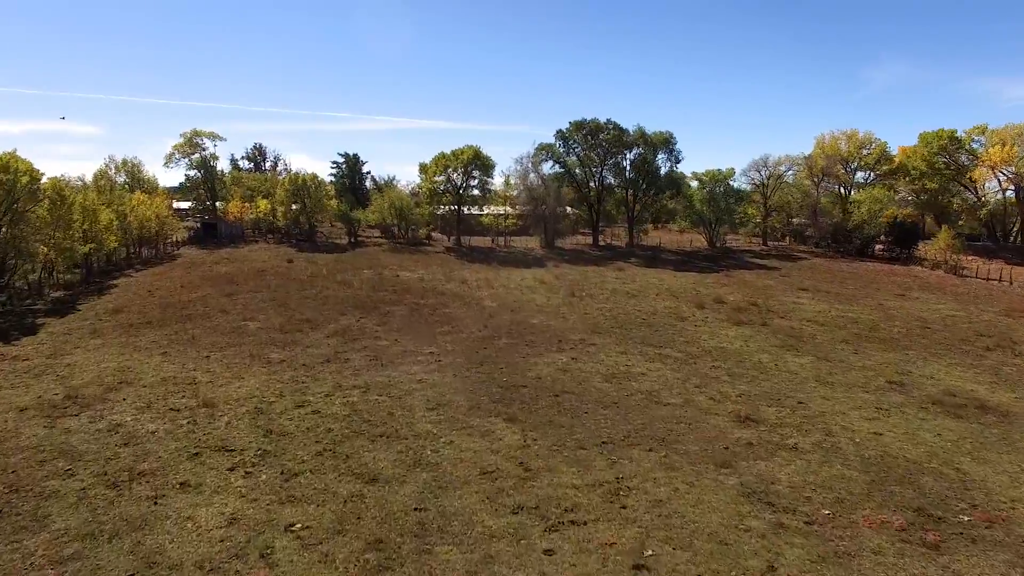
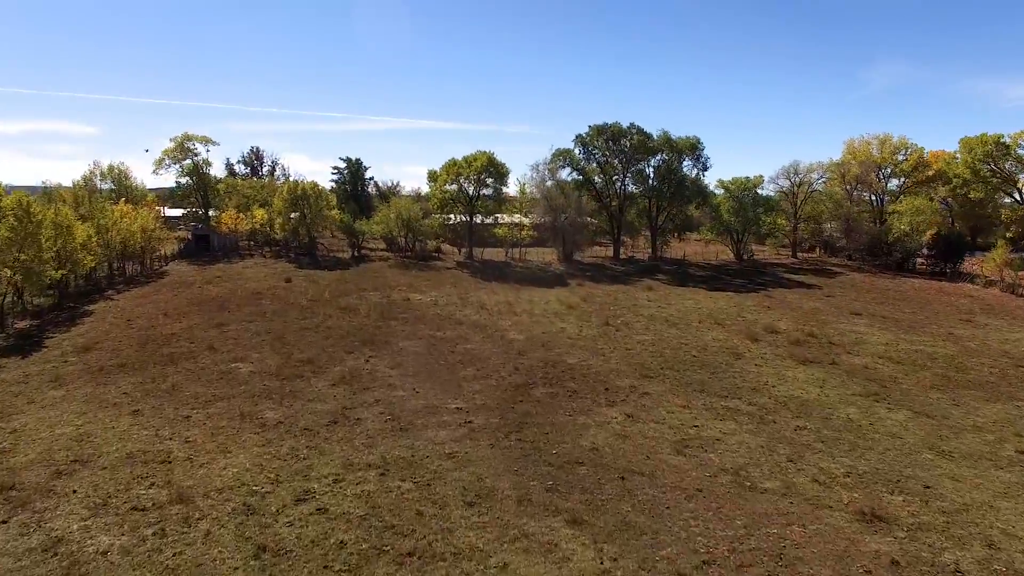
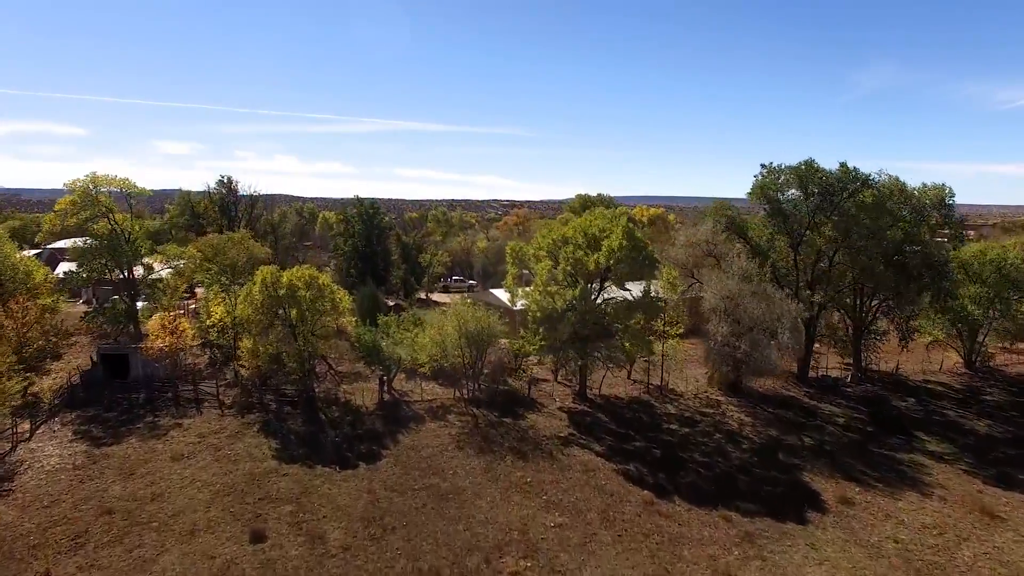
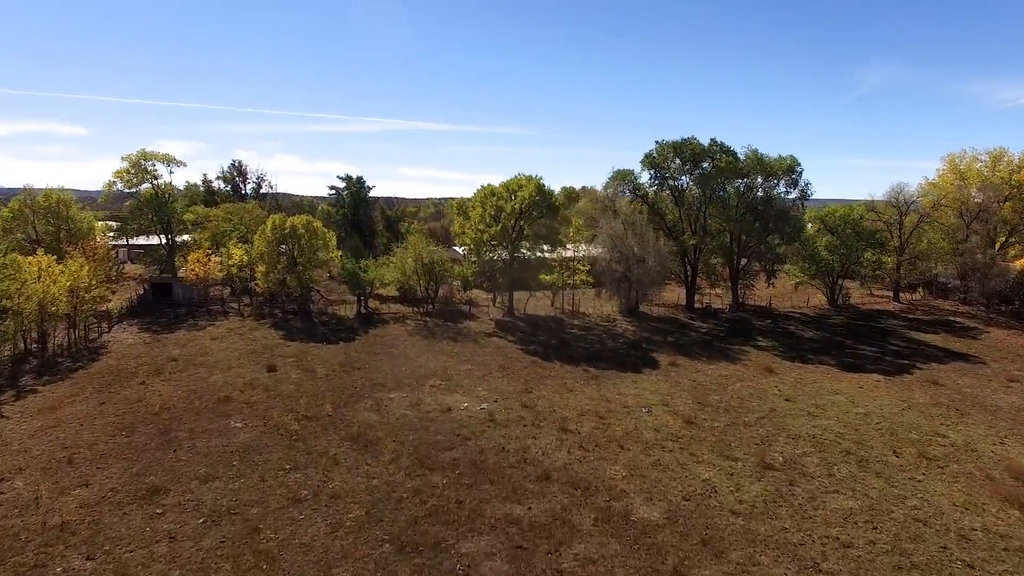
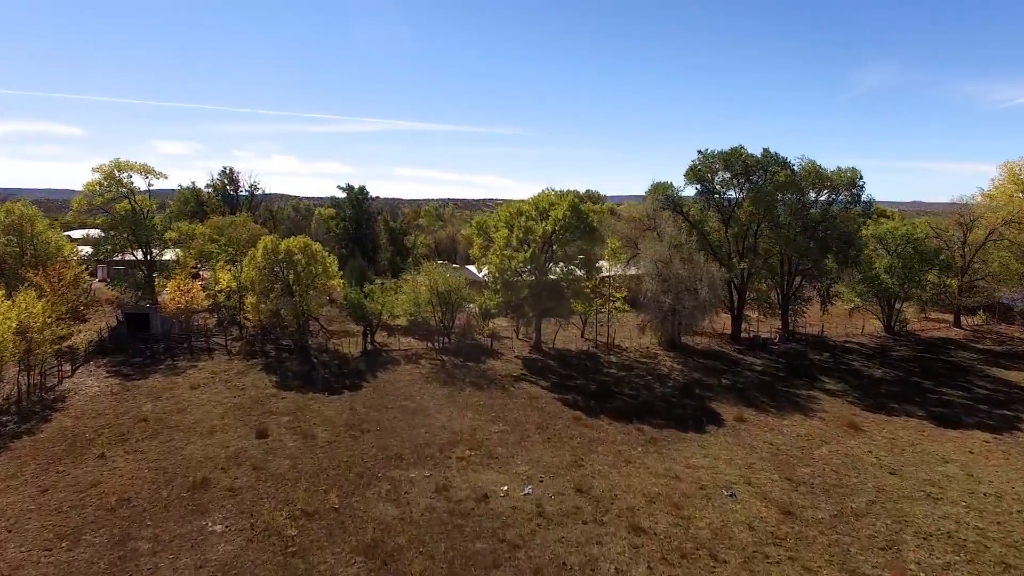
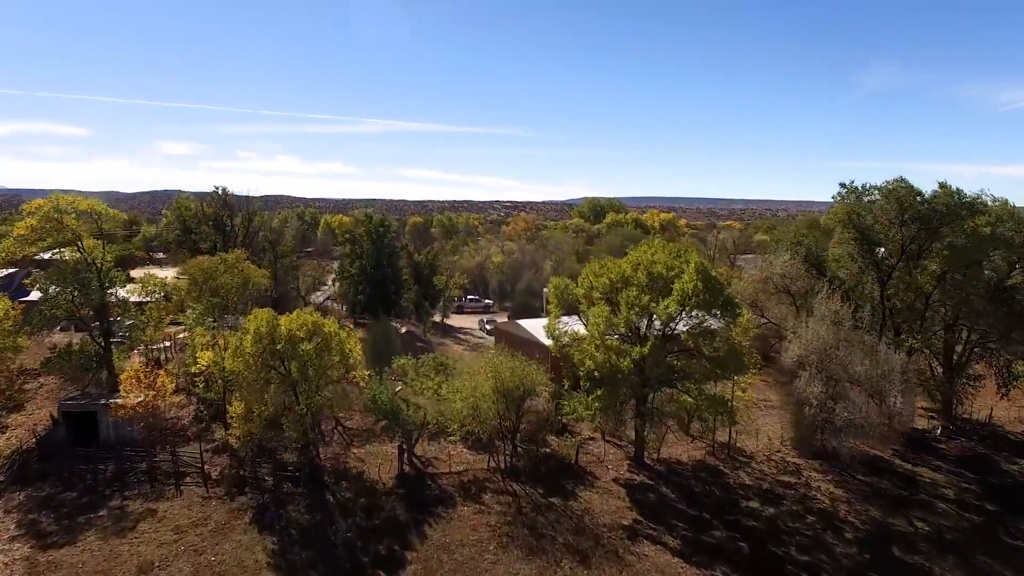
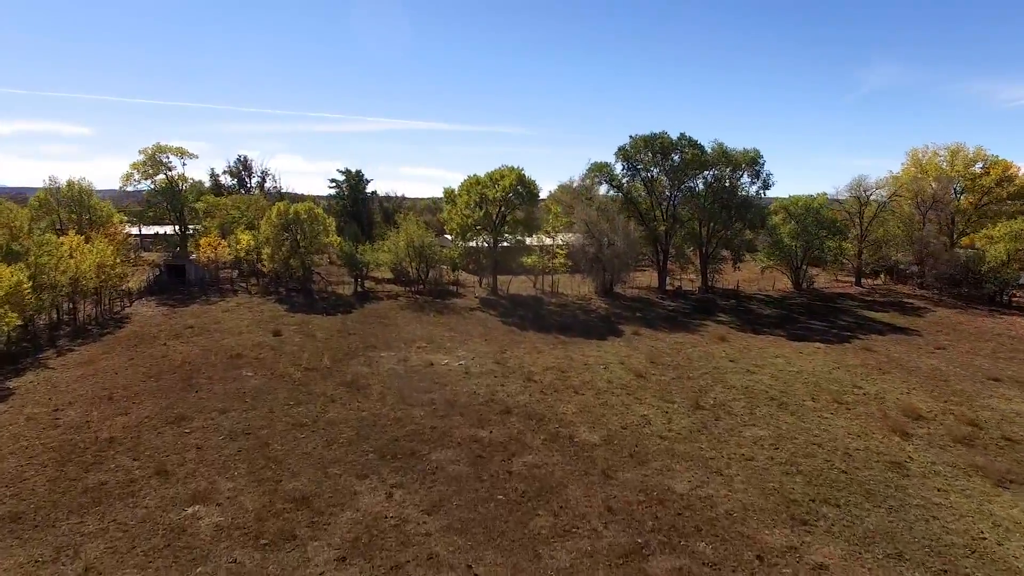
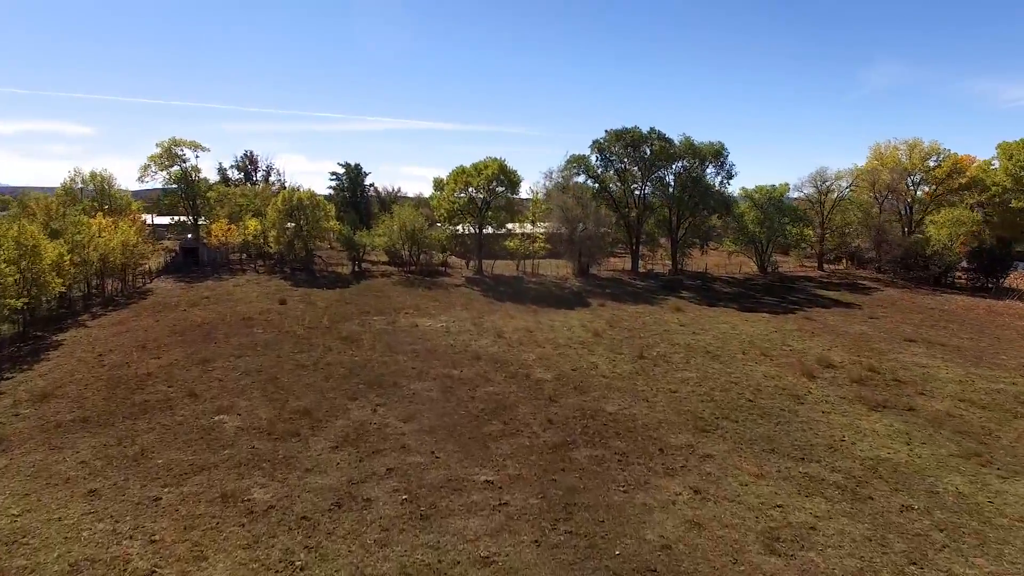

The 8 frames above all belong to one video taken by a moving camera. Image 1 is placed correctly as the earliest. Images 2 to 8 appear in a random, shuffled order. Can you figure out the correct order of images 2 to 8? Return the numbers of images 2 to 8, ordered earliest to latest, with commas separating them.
2, 8, 7, 4, 5, 3, 6
